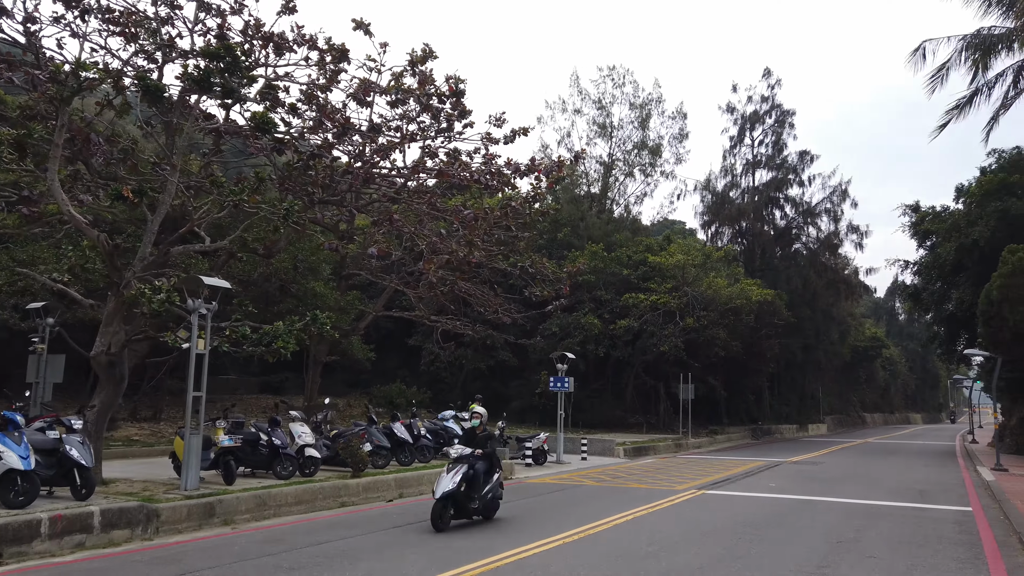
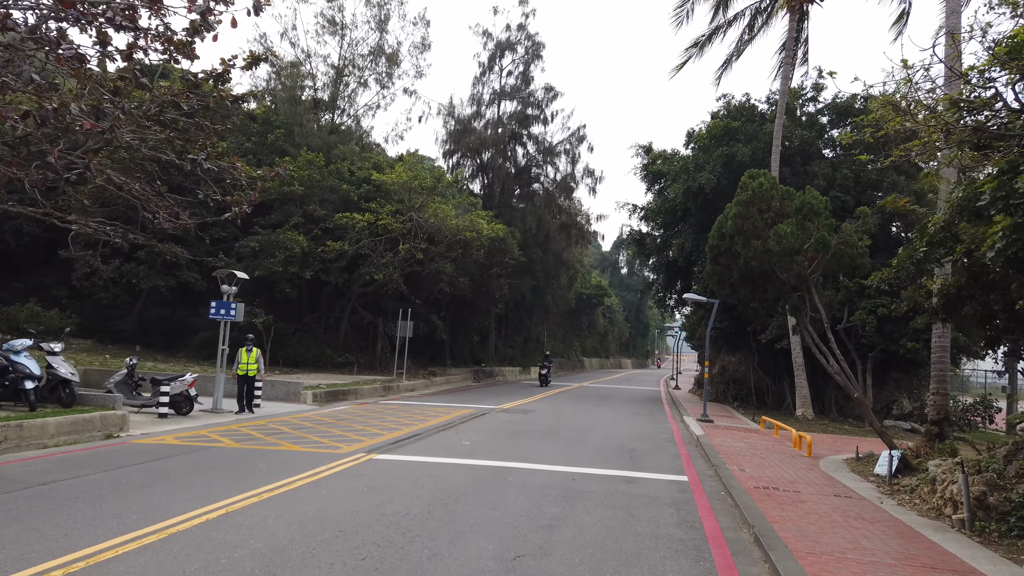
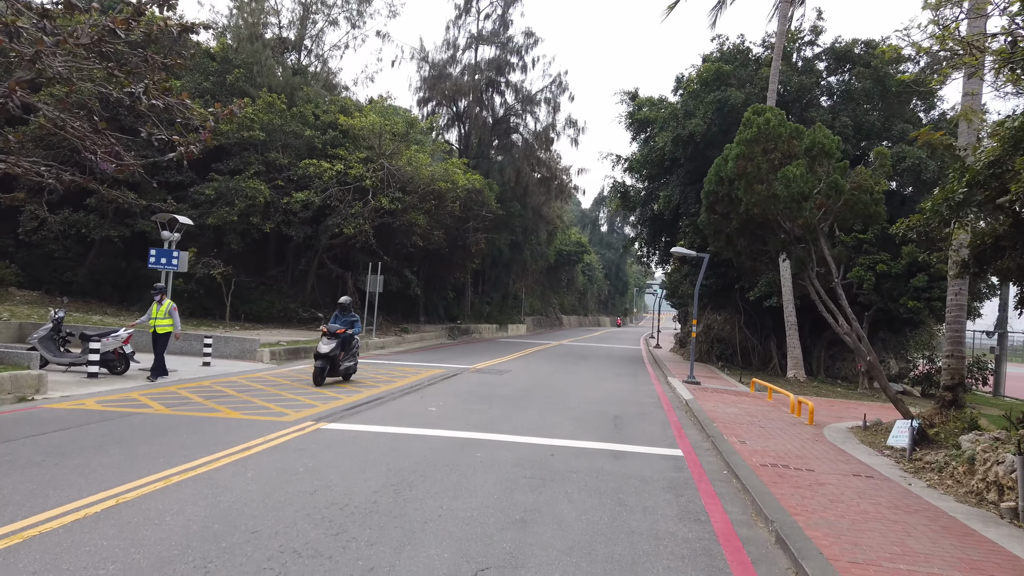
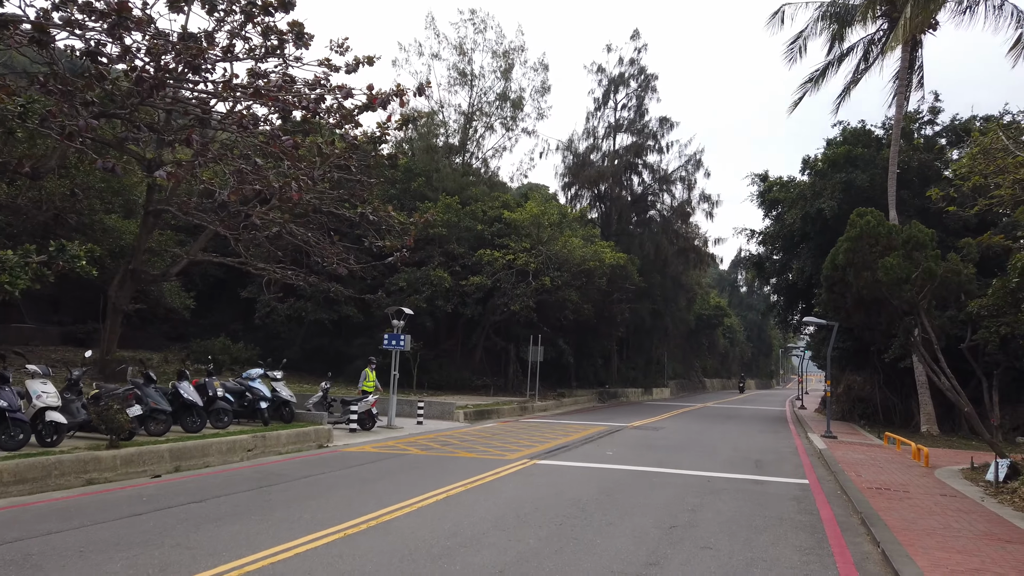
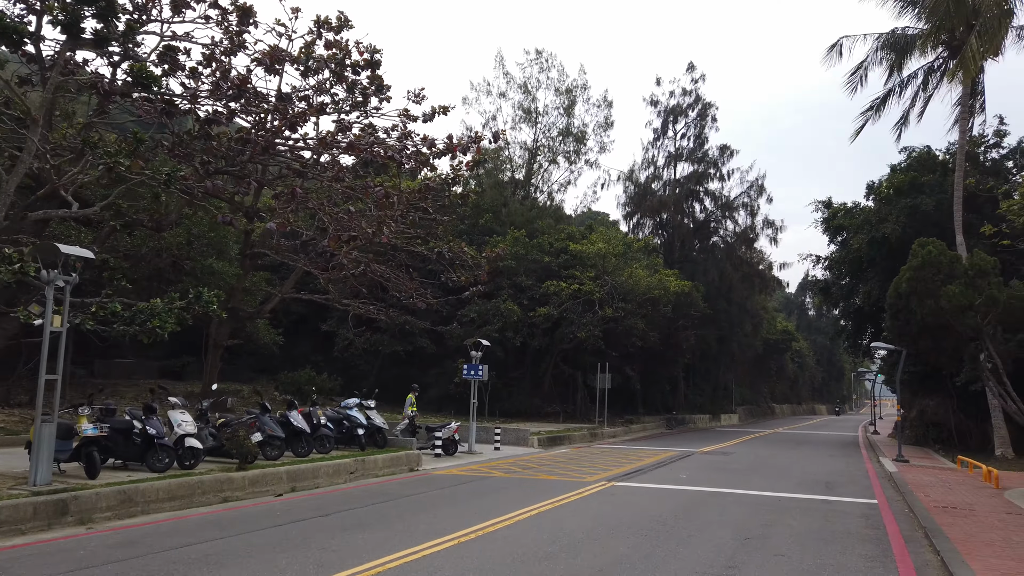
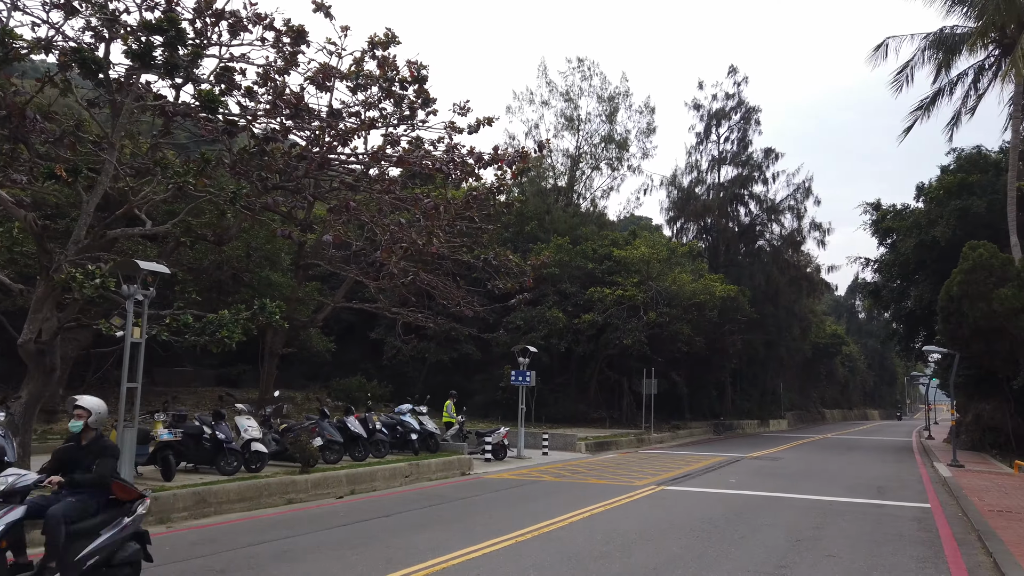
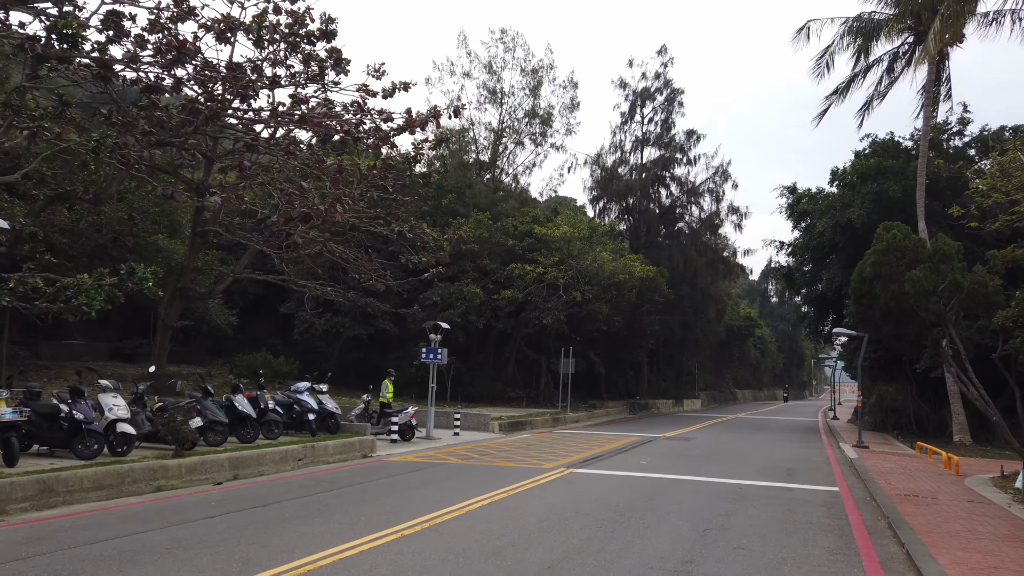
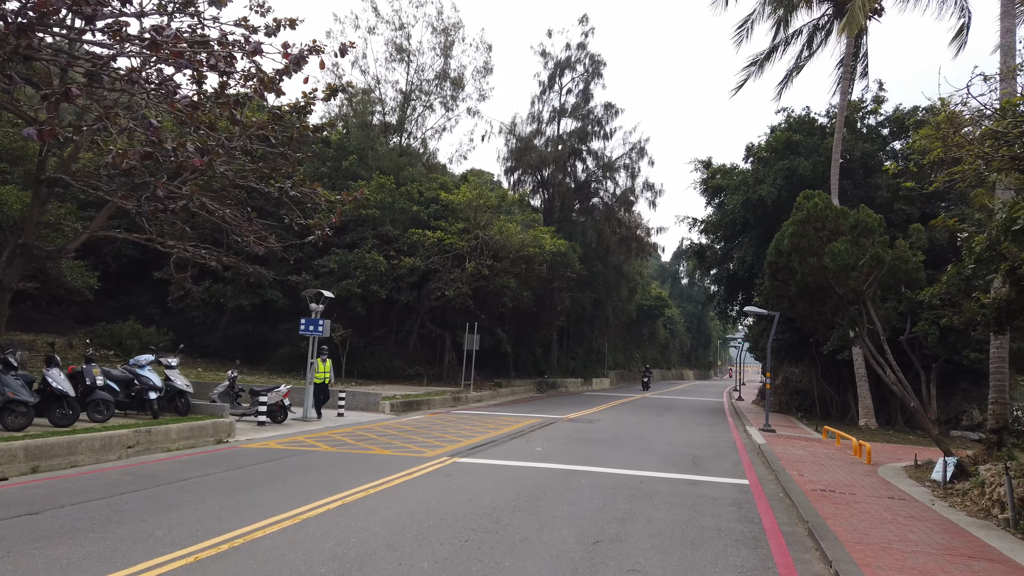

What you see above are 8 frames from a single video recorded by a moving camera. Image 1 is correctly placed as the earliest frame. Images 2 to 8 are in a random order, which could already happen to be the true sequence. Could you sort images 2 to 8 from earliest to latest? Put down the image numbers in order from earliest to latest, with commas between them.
6, 5, 7, 4, 8, 2, 3
